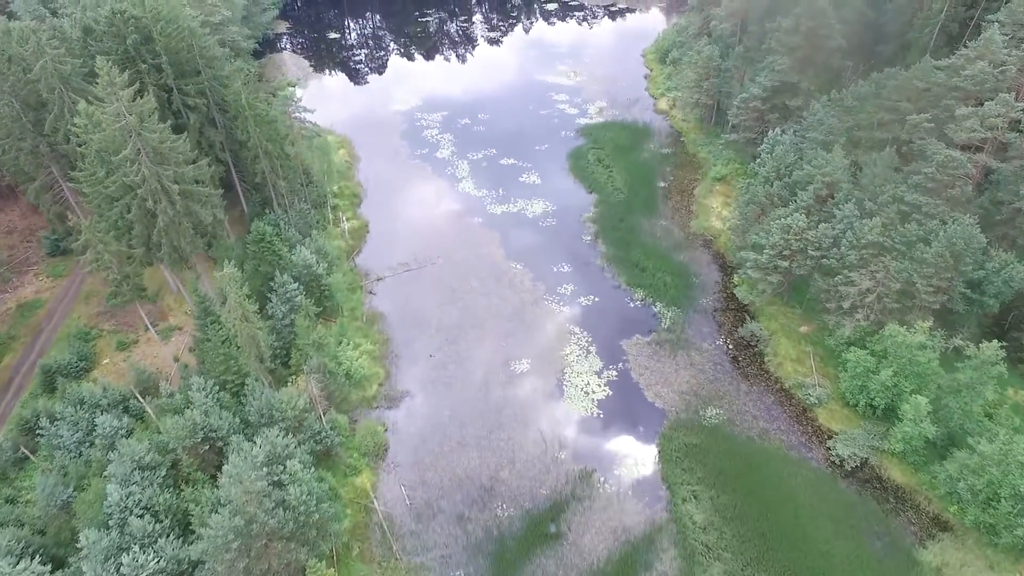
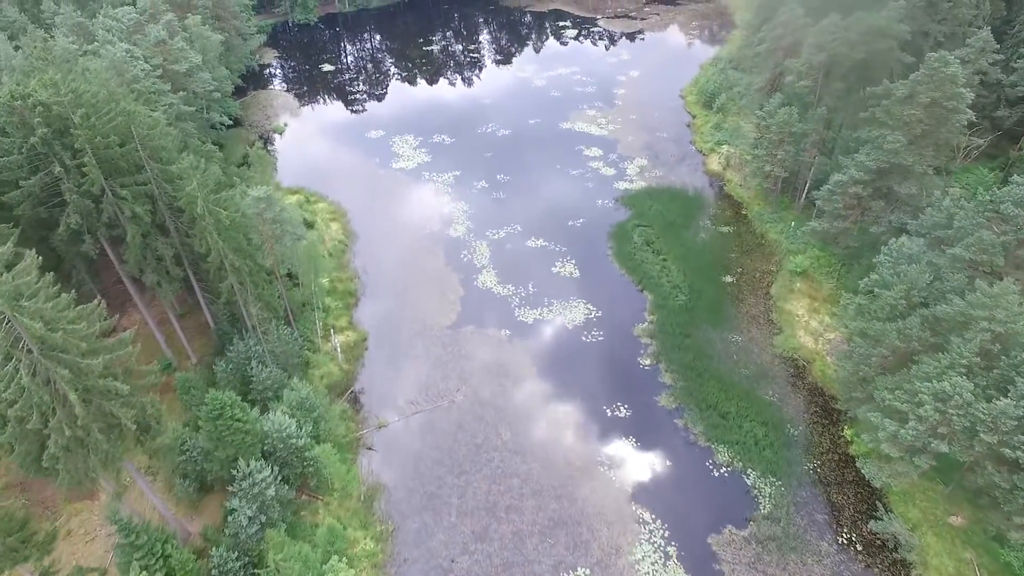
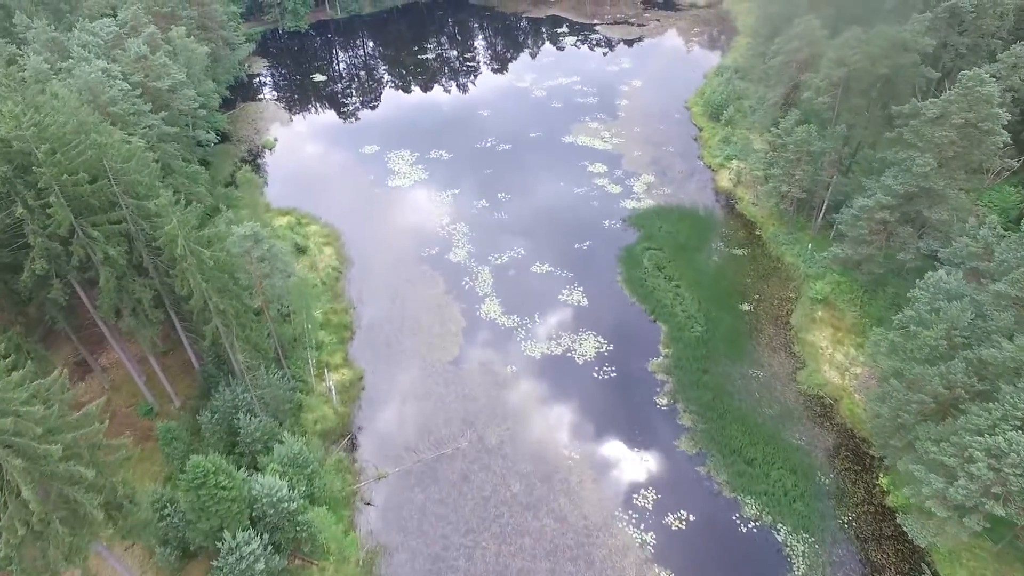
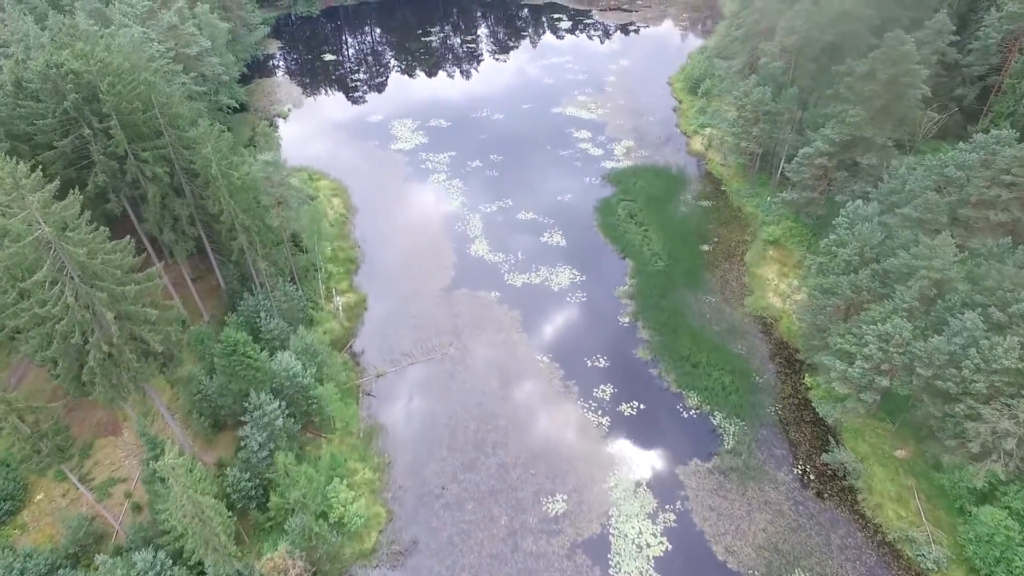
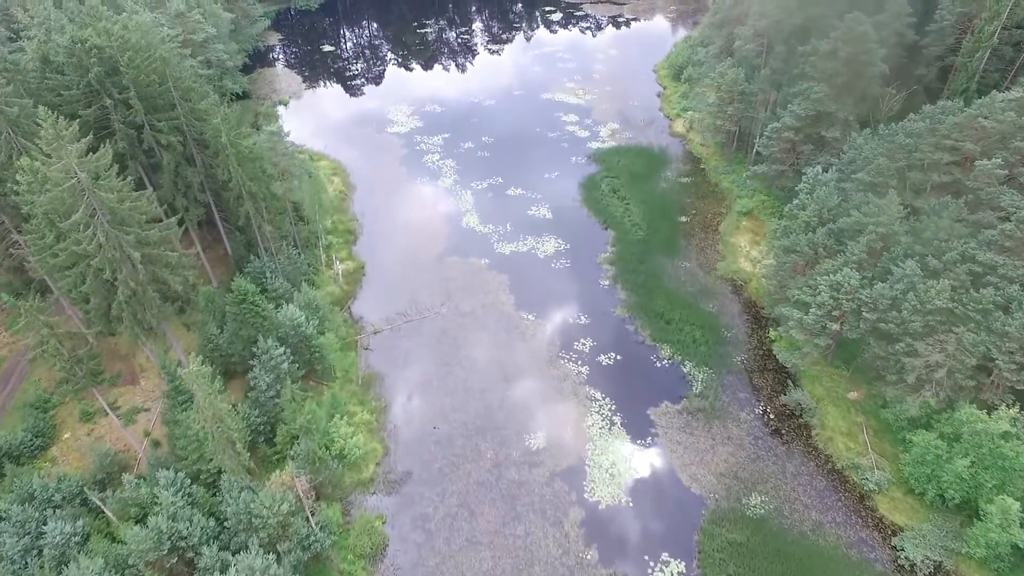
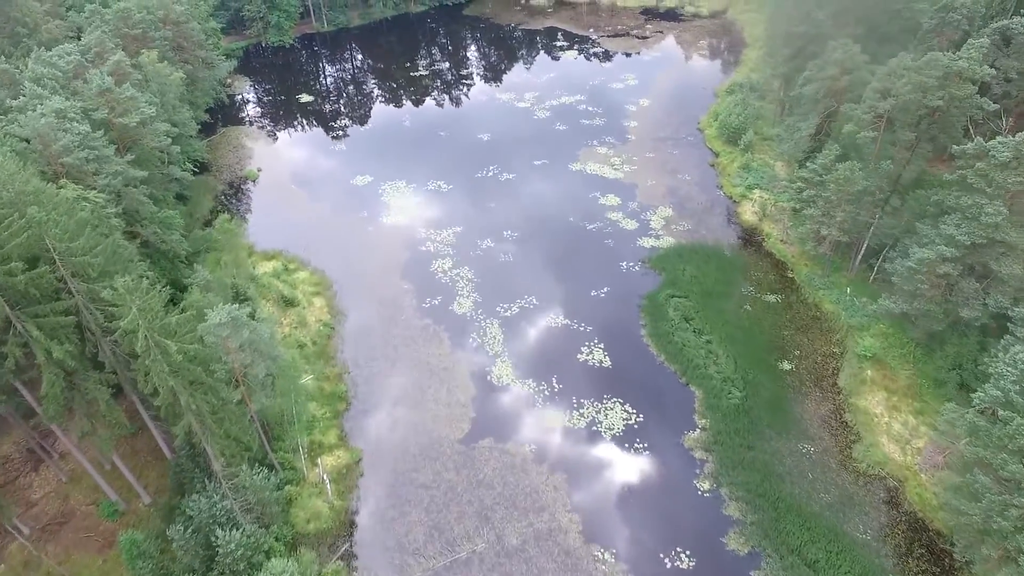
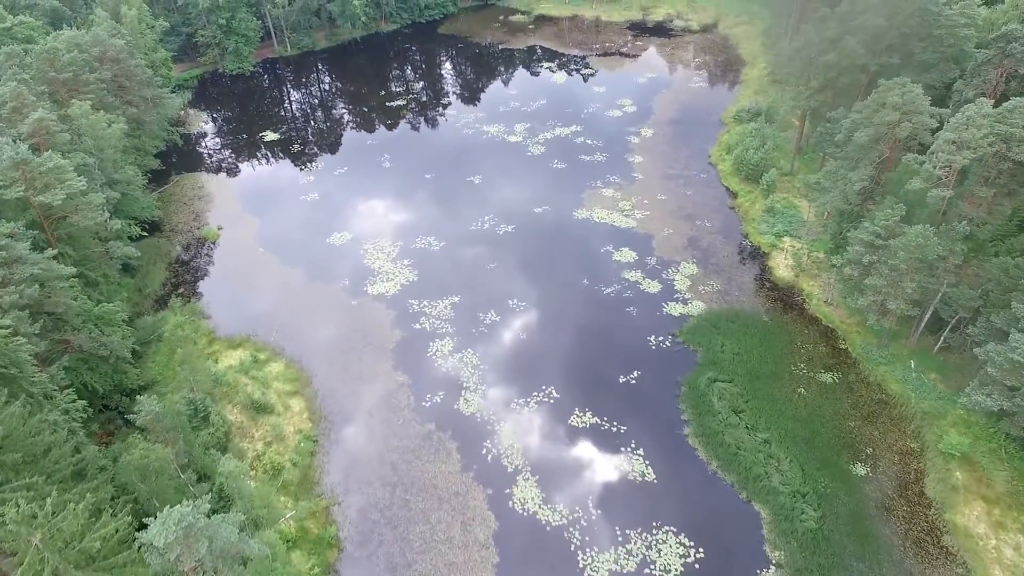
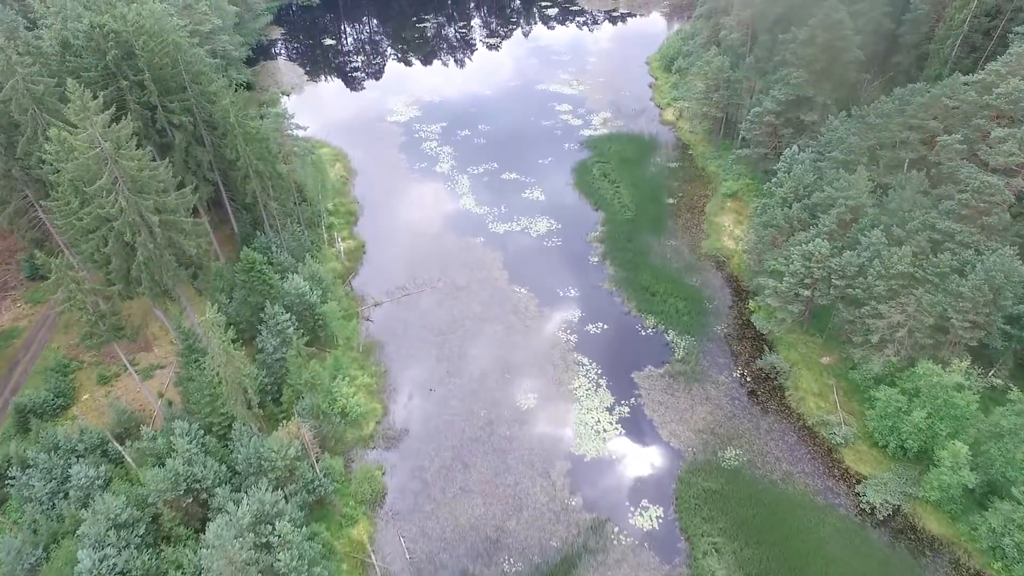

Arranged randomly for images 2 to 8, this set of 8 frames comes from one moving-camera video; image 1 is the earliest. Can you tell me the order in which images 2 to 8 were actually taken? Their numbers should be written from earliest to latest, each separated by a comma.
8, 5, 4, 2, 3, 6, 7
